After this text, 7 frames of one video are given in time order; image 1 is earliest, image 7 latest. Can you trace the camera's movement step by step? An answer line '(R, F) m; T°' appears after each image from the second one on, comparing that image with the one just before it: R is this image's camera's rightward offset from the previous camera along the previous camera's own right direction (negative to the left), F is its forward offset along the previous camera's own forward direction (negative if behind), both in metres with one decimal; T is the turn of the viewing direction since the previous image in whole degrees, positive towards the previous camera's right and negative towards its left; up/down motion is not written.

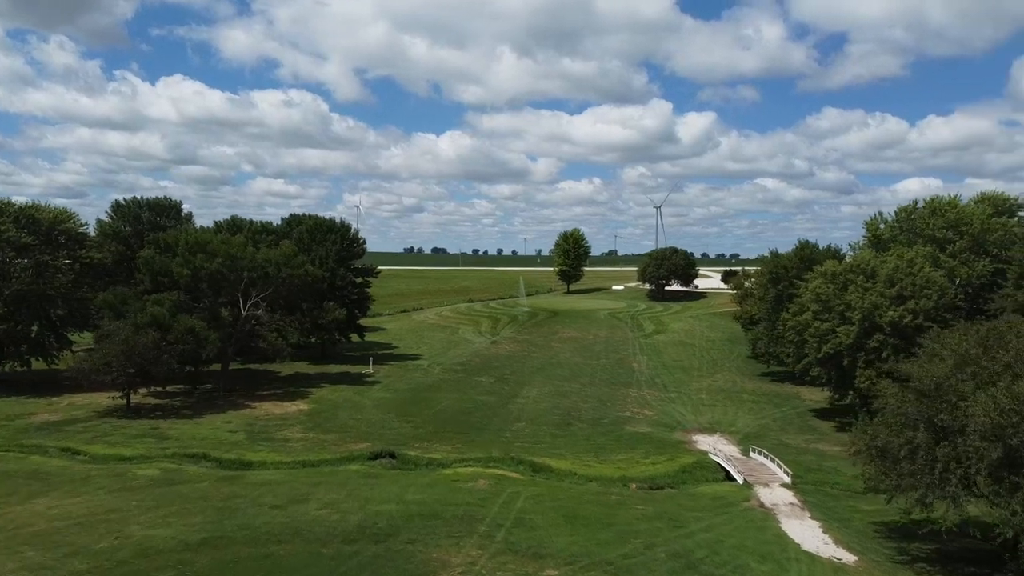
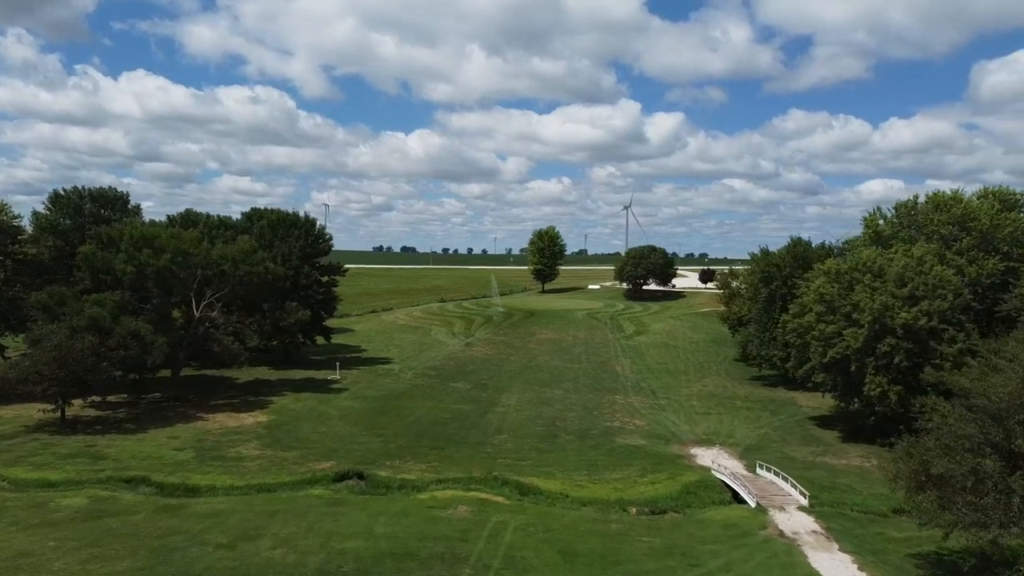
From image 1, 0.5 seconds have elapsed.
(-0.5, +3.3) m; +2°
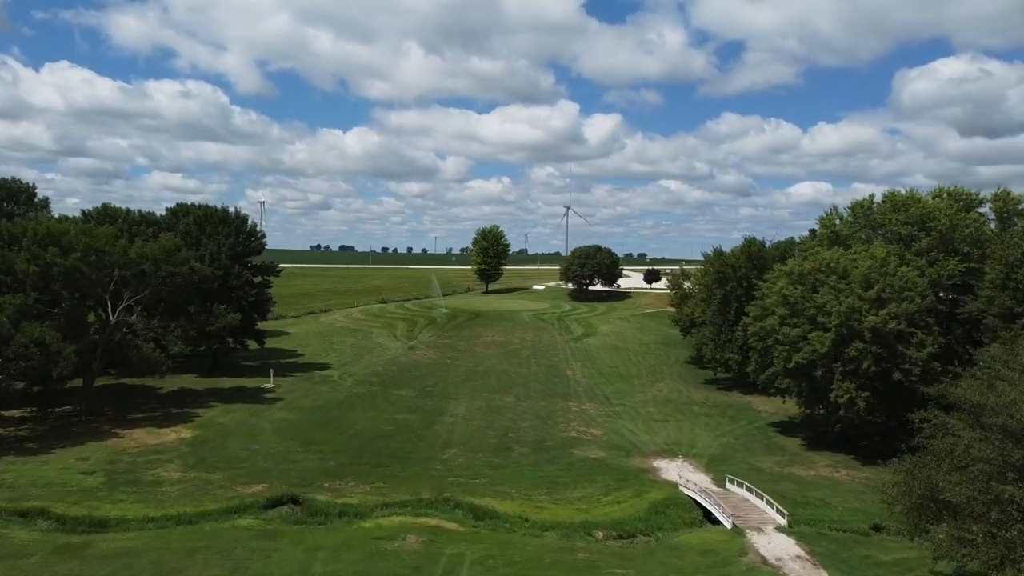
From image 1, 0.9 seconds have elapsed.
(-0.4, +2.5) m; +4°
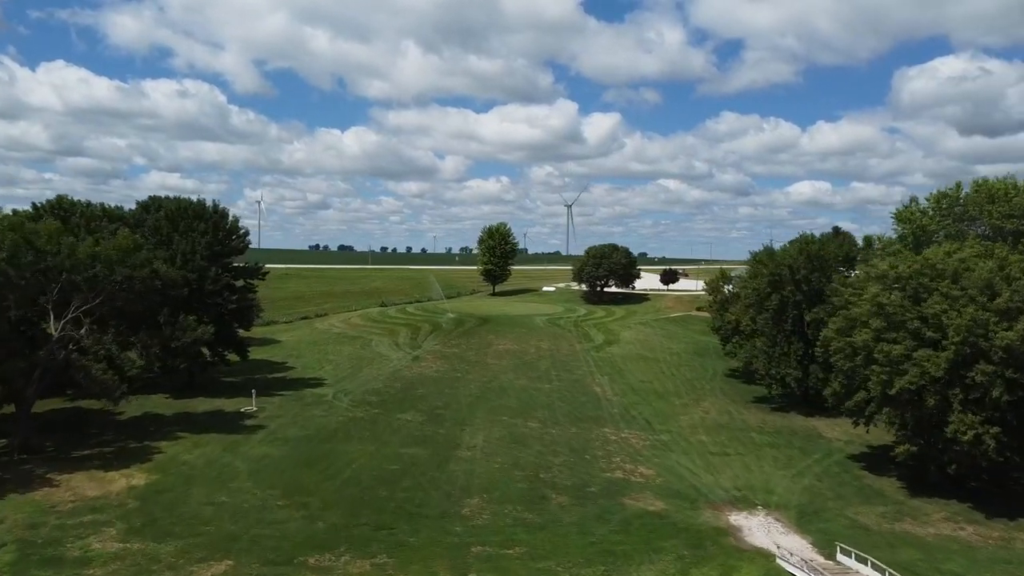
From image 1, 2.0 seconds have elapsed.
(-1.2, +6.6) m; 0°
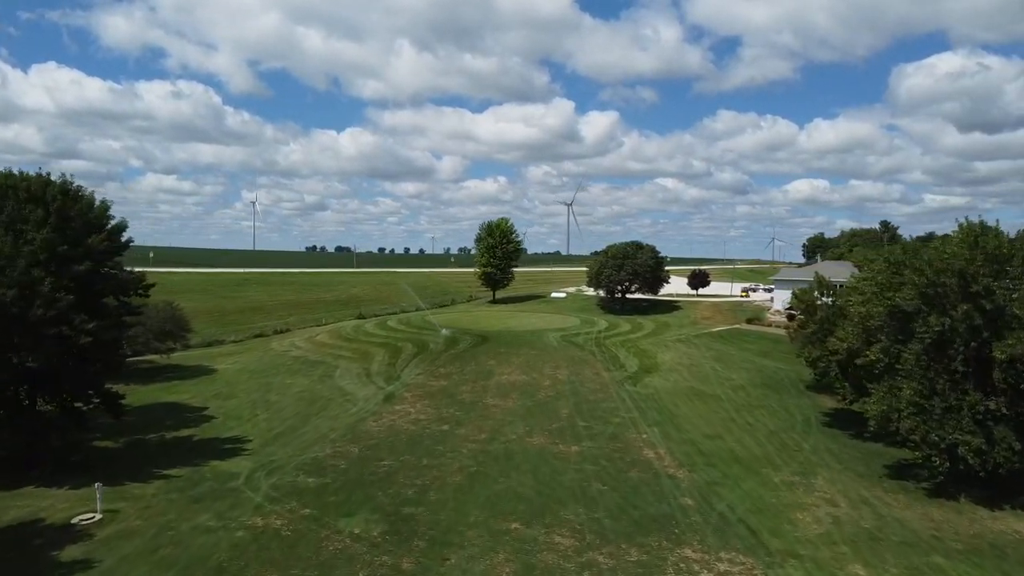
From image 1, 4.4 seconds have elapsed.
(-0.5, +14.9) m; 0°
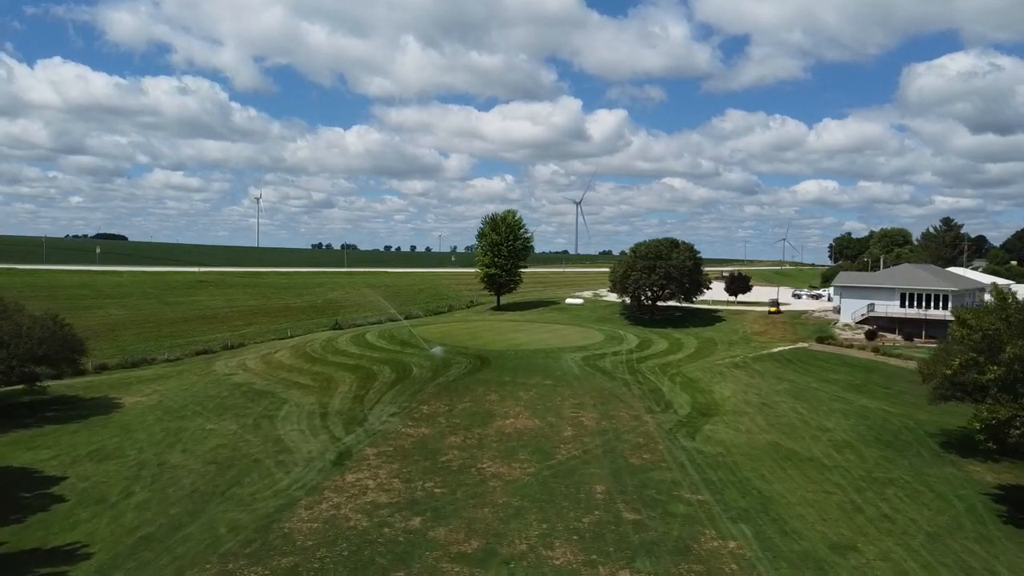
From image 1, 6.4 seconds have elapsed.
(-0.1, +12.7) m; 0°
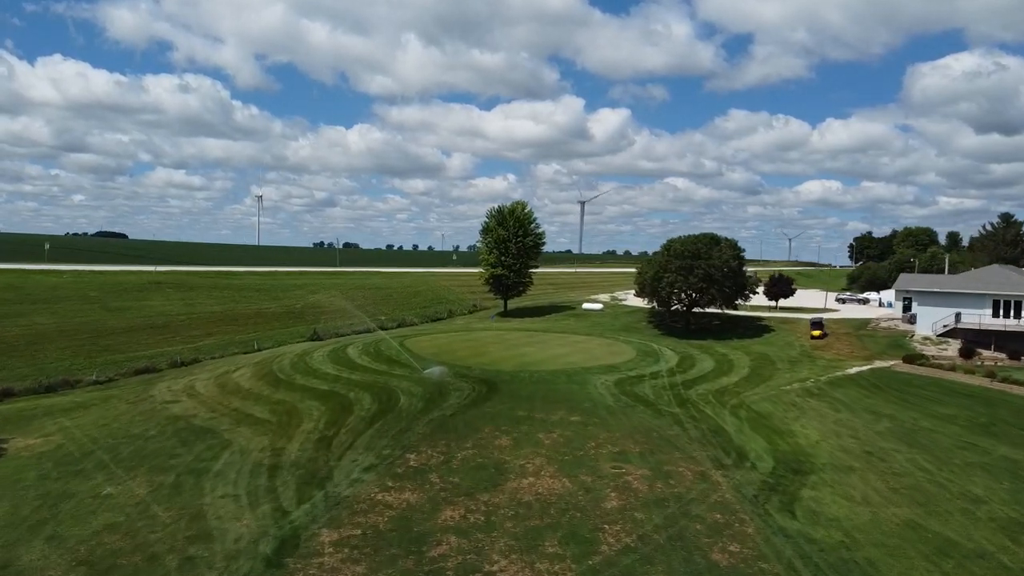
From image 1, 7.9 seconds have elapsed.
(-0.5, +9.4) m; 0°
